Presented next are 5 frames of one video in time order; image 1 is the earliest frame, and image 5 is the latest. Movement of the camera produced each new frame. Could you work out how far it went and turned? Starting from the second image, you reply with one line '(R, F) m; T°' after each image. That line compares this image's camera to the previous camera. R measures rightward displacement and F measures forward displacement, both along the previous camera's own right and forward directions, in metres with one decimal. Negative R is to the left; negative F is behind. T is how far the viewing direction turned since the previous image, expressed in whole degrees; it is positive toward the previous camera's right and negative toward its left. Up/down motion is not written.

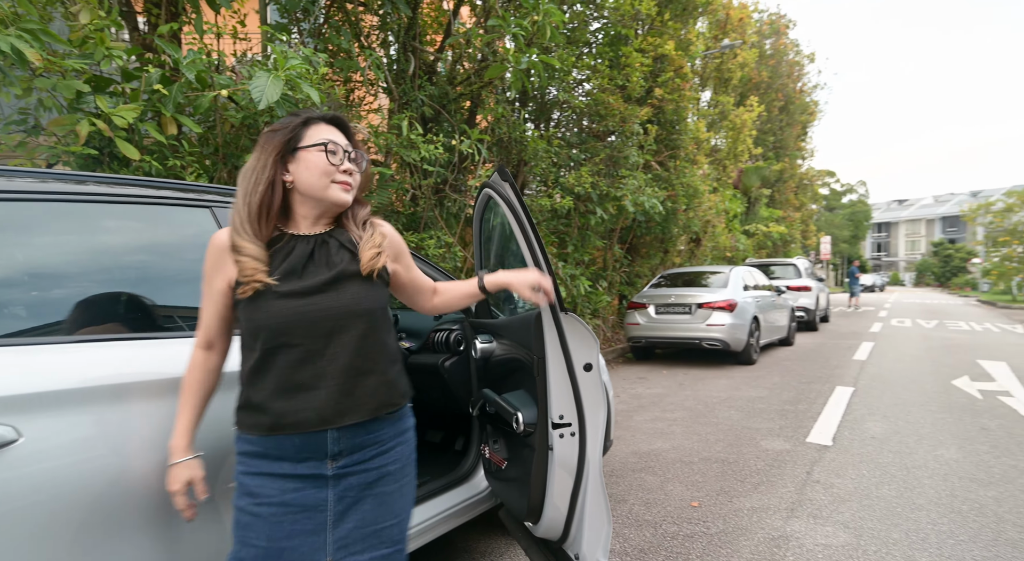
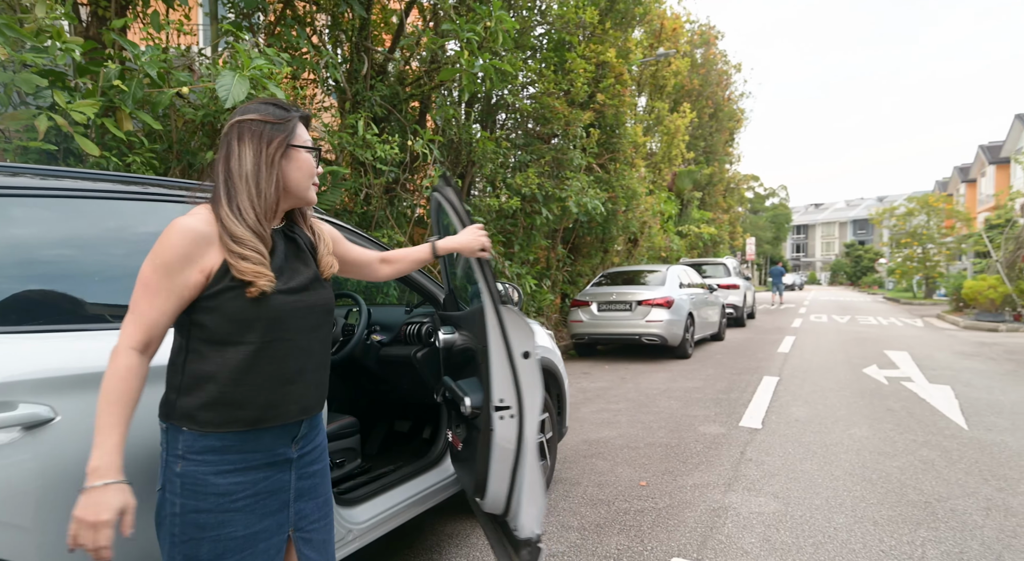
(-0.1, -0.2) m; +6°
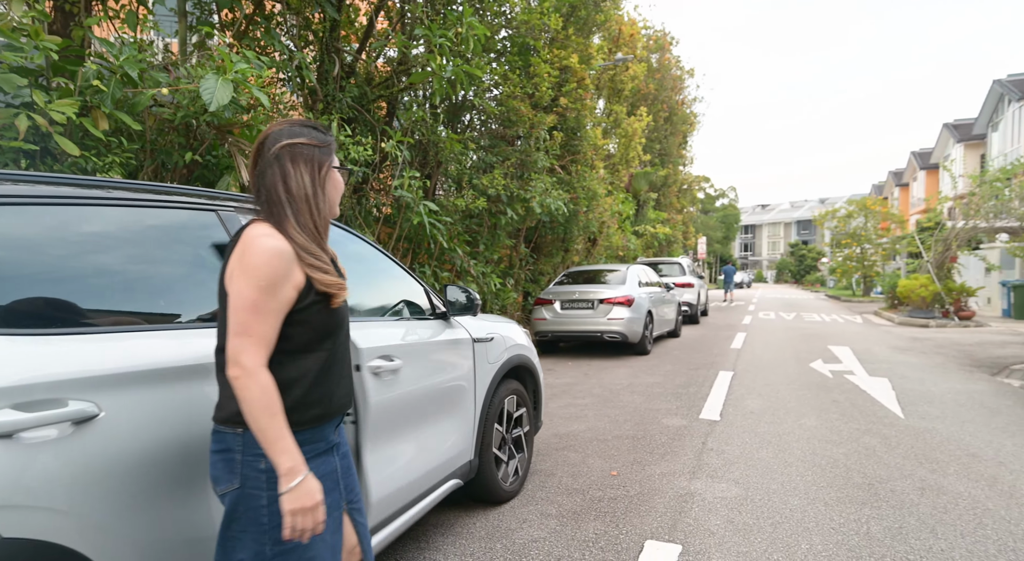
(-0.1, -0.1) m; +4°
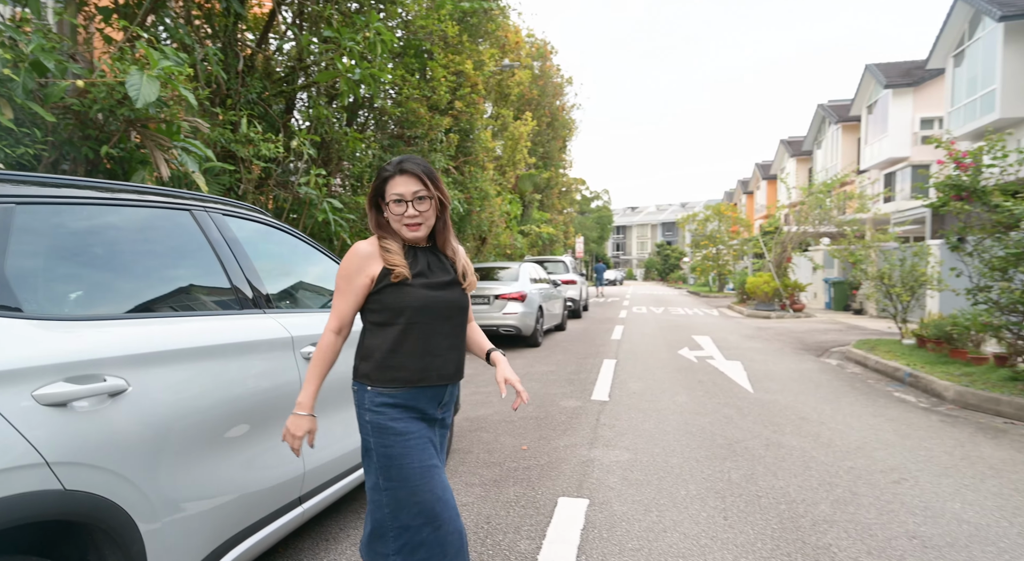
(-0.3, -0.4) m; +12°
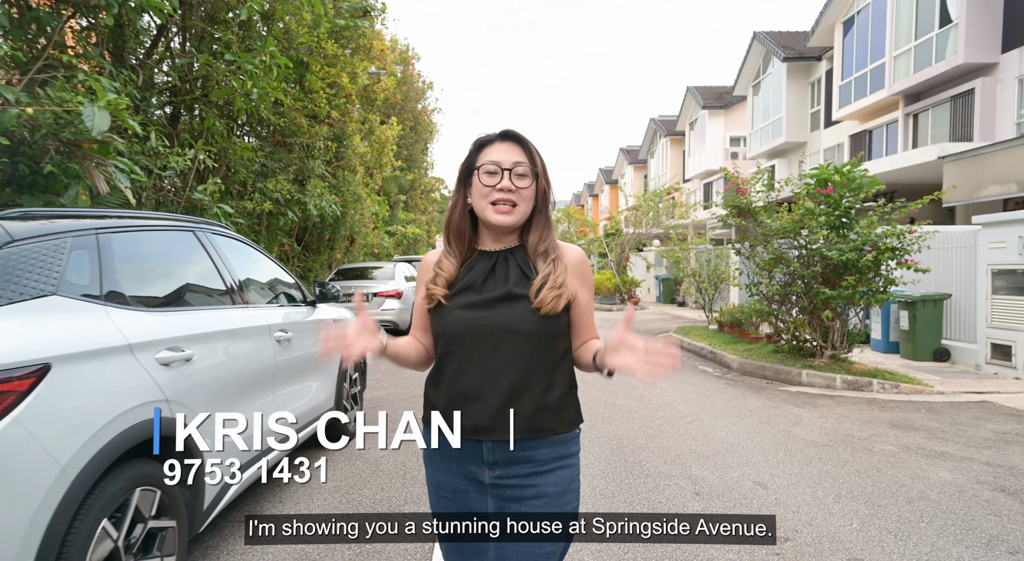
(-0.4, -1.1) m; +14°
